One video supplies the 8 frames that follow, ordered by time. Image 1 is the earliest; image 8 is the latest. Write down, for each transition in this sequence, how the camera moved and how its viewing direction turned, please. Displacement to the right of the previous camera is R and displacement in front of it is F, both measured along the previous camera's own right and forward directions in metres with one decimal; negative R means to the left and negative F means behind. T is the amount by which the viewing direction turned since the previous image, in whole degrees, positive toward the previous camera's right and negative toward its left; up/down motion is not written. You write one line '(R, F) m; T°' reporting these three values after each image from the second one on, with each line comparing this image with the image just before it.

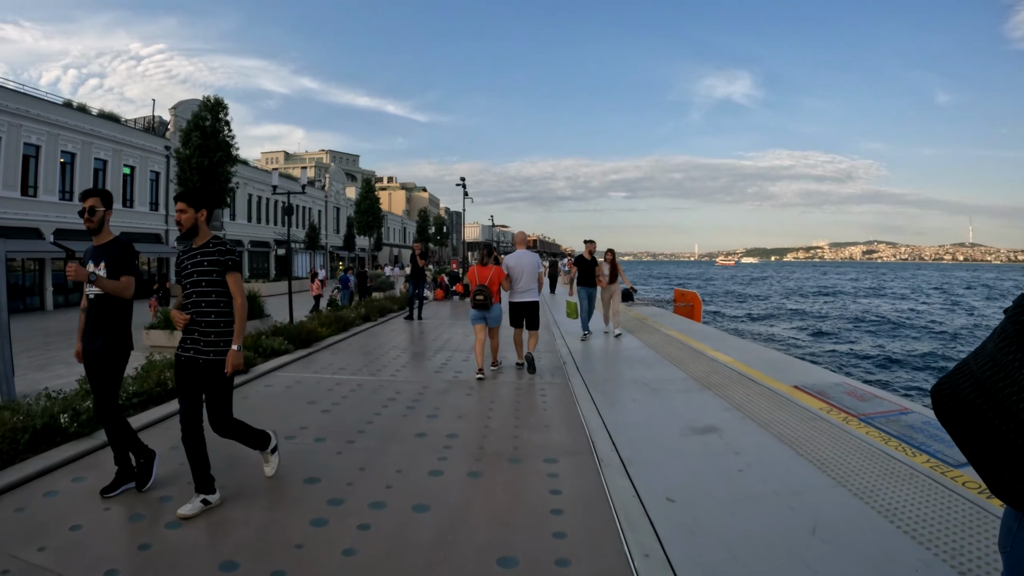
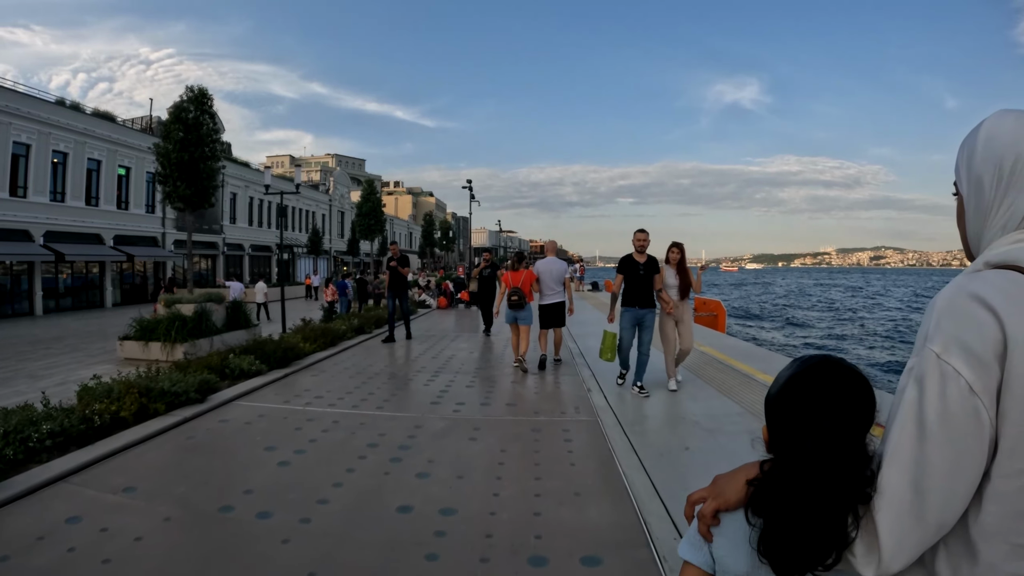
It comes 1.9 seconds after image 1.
(-0.1, +1.4) m; -1°
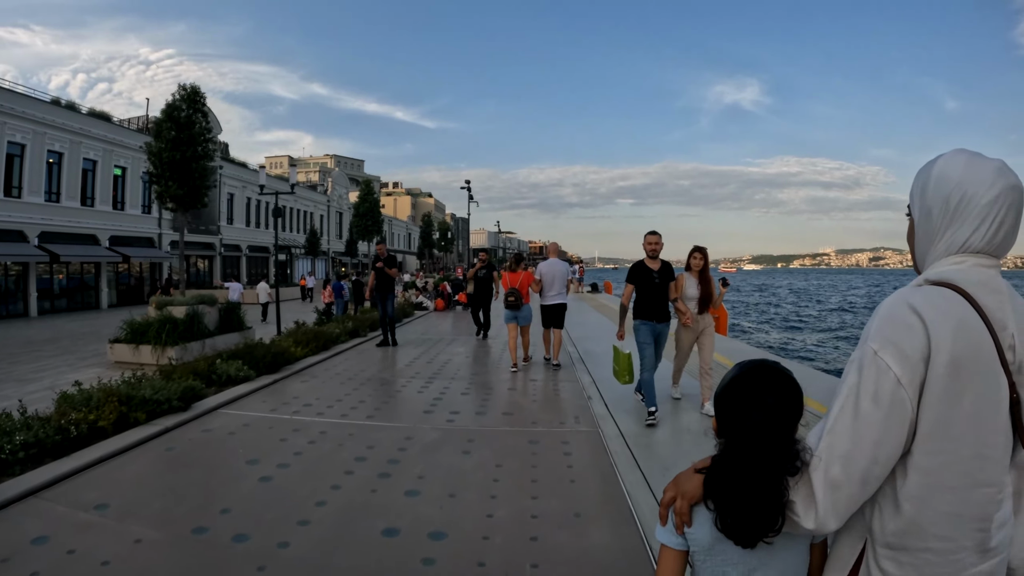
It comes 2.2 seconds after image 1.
(0.0, +0.3) m; 0°
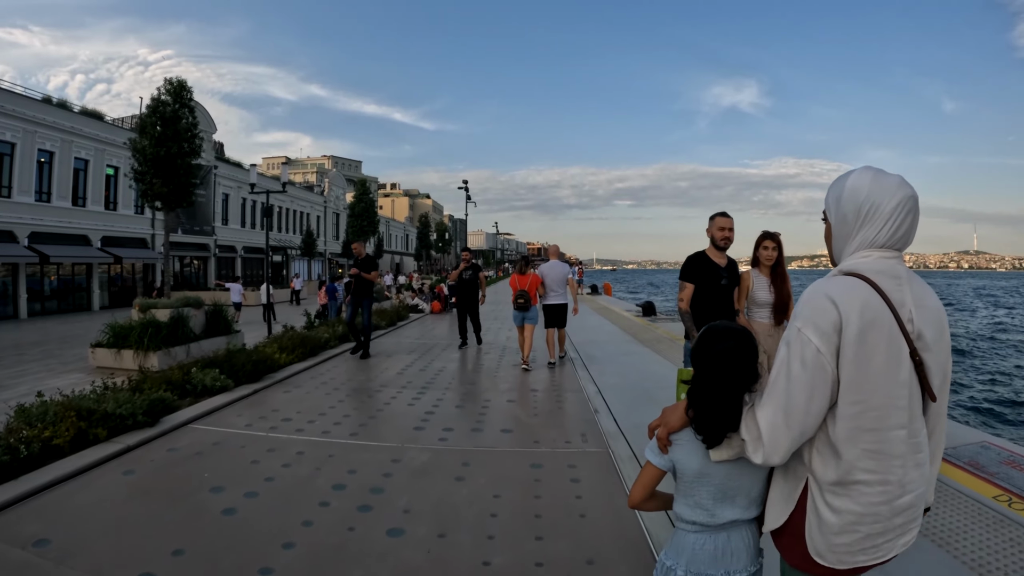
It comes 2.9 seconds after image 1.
(0.0, +0.5) m; 0°
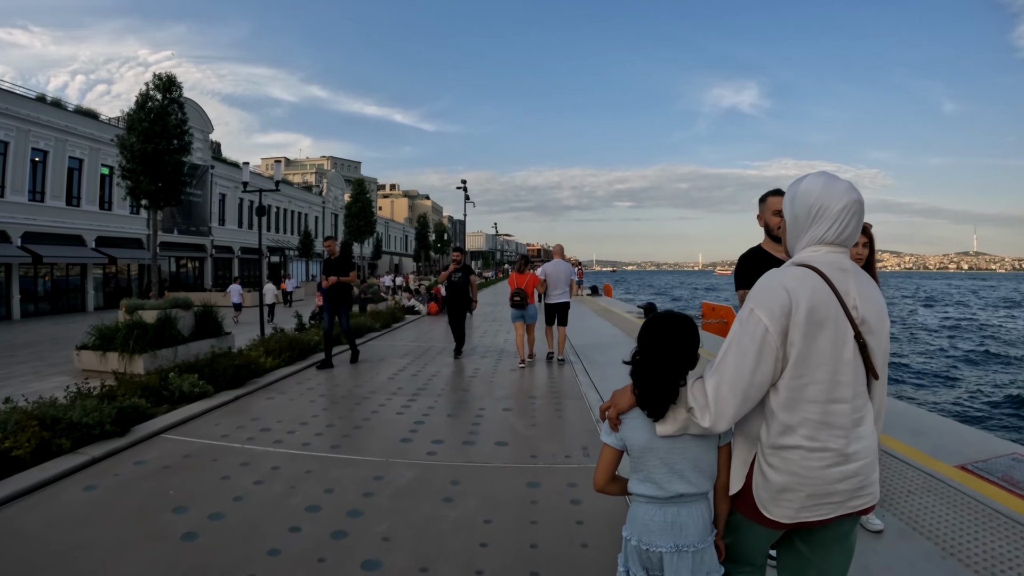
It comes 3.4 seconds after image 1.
(0.0, +0.4) m; 0°
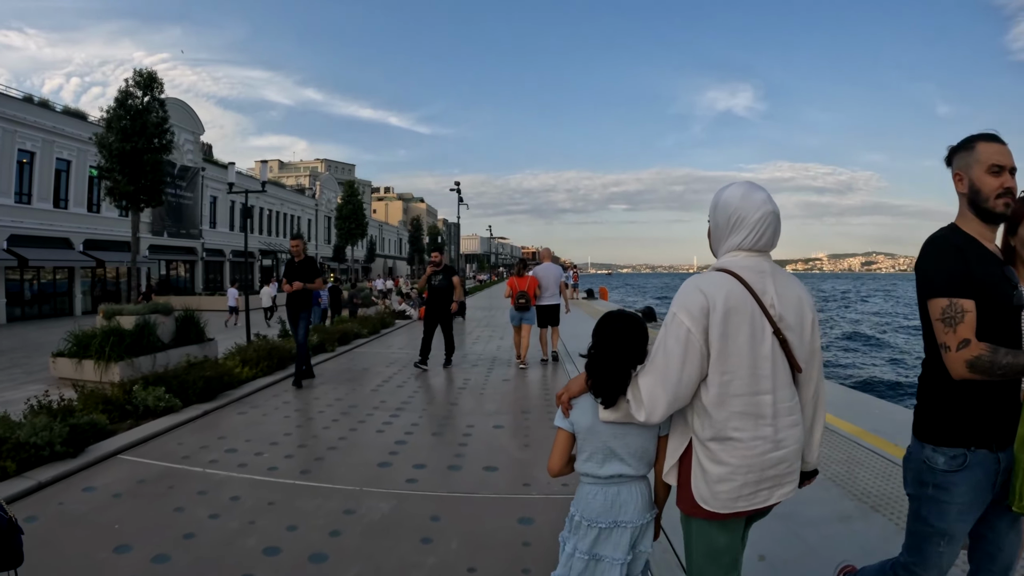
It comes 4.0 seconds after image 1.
(0.0, +0.5) m; 0°
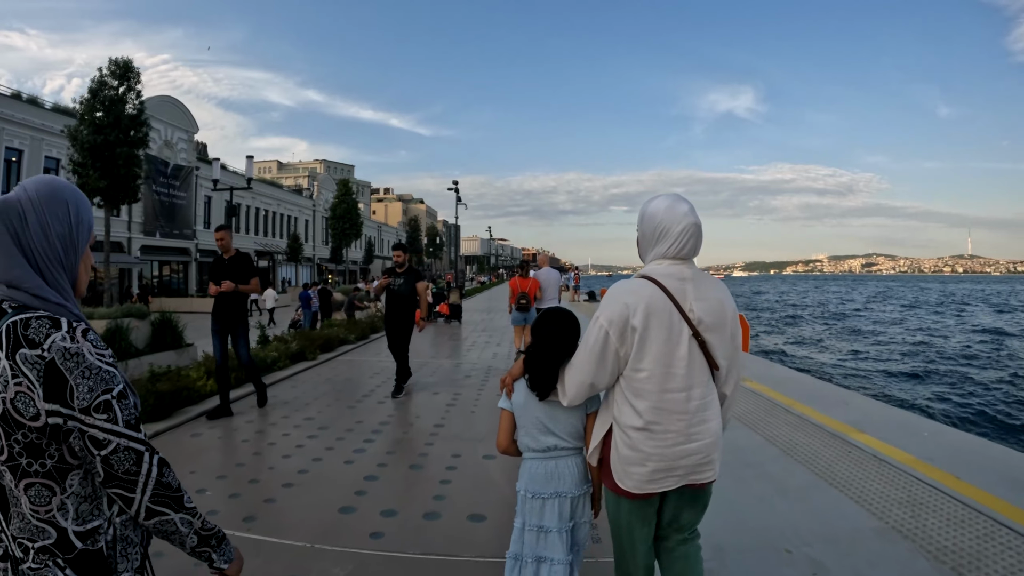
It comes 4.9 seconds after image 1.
(+0.1, +0.8) m; 0°
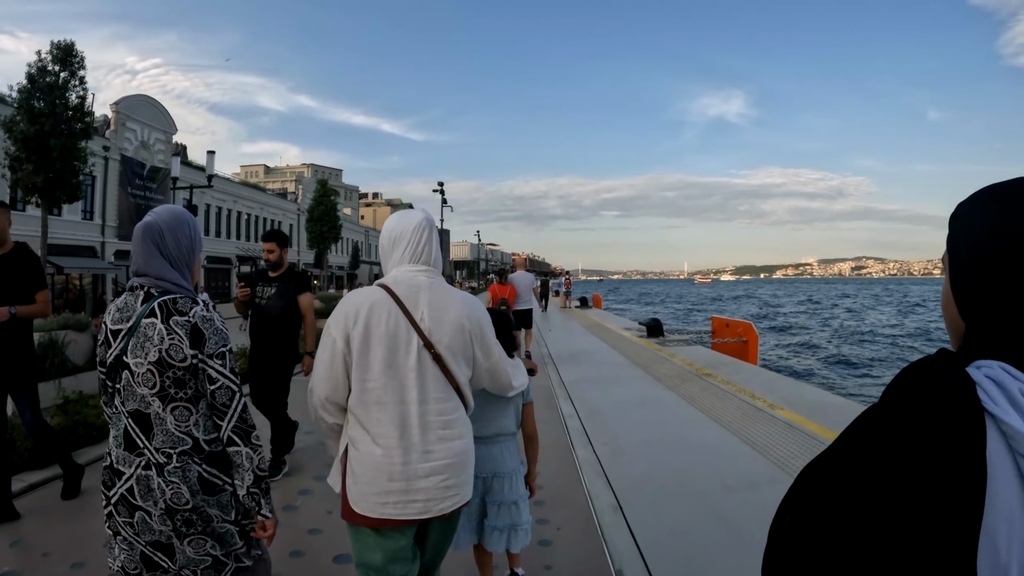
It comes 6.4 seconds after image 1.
(+0.1, +1.2) m; +1°
